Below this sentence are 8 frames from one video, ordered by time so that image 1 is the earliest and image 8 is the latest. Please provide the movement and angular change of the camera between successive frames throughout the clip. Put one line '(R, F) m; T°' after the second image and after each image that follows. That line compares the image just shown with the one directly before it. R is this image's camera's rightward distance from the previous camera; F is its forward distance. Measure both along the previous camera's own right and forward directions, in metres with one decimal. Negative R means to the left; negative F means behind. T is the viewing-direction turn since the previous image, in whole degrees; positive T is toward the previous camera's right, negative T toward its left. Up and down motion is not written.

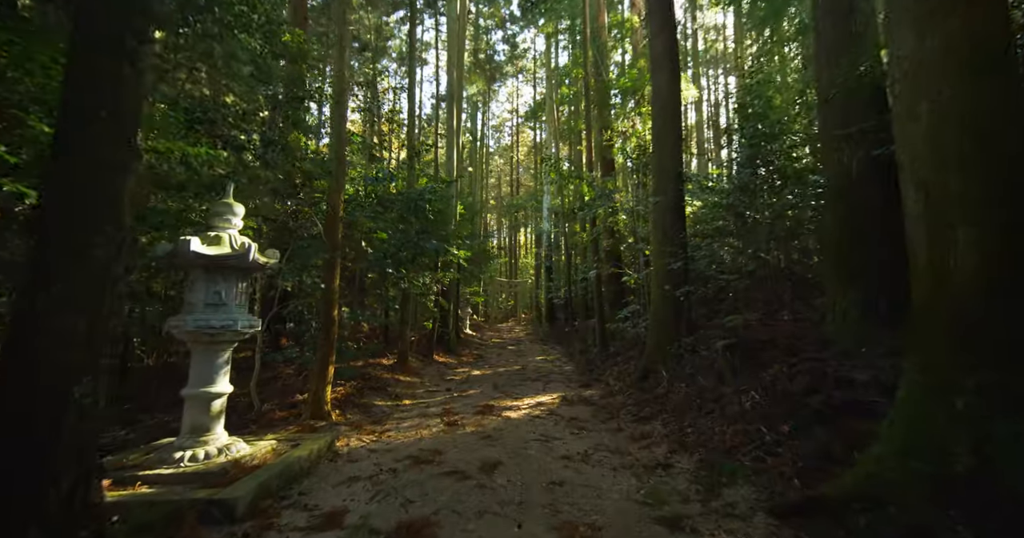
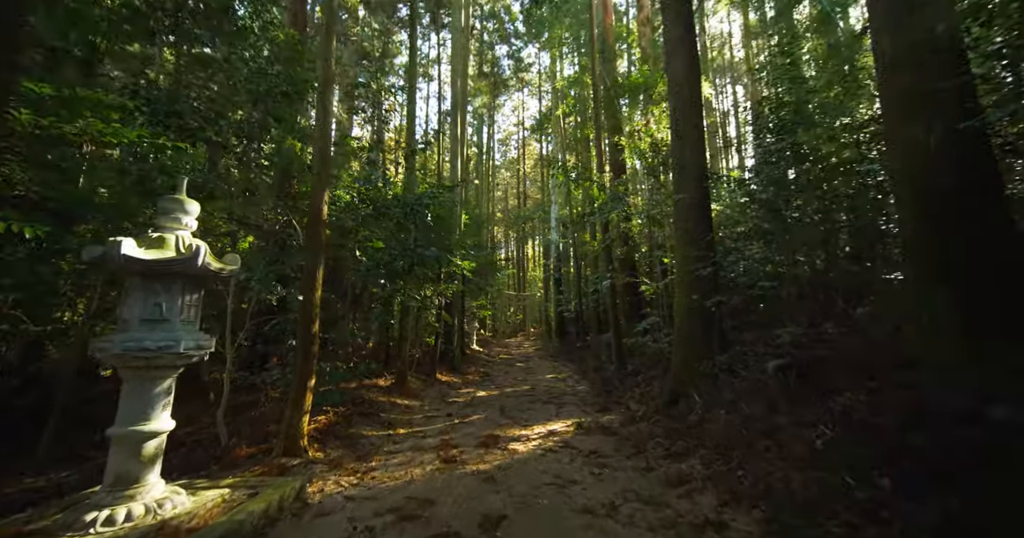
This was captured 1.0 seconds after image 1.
(0.0, +0.6) m; -1°
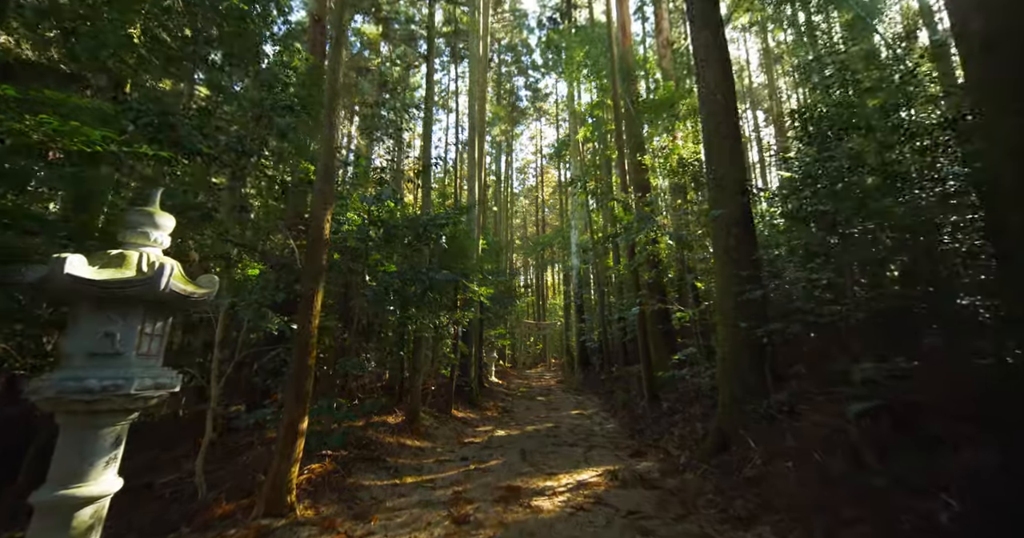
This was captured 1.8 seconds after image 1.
(0.0, +0.5) m; -3°
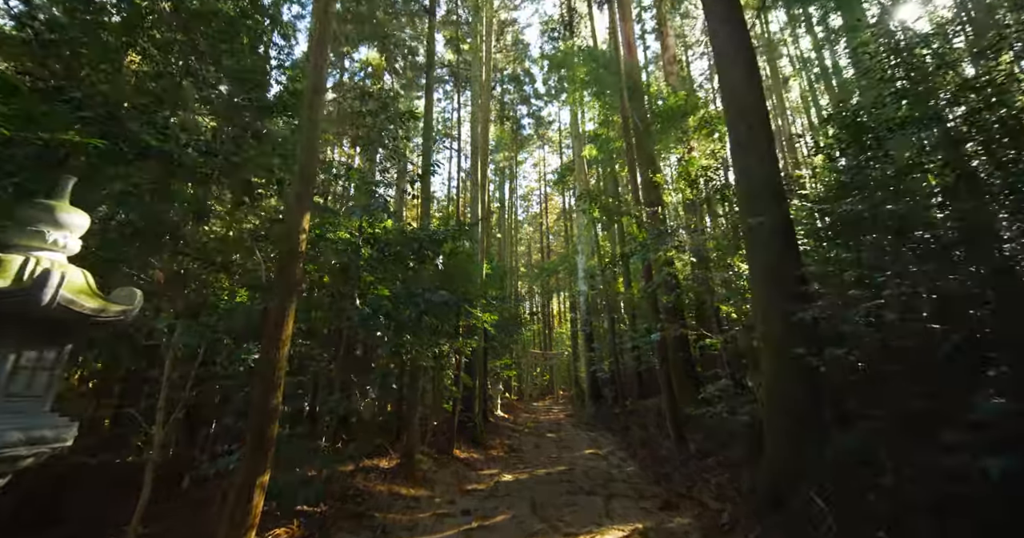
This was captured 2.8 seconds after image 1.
(0.0, +0.6) m; -1°
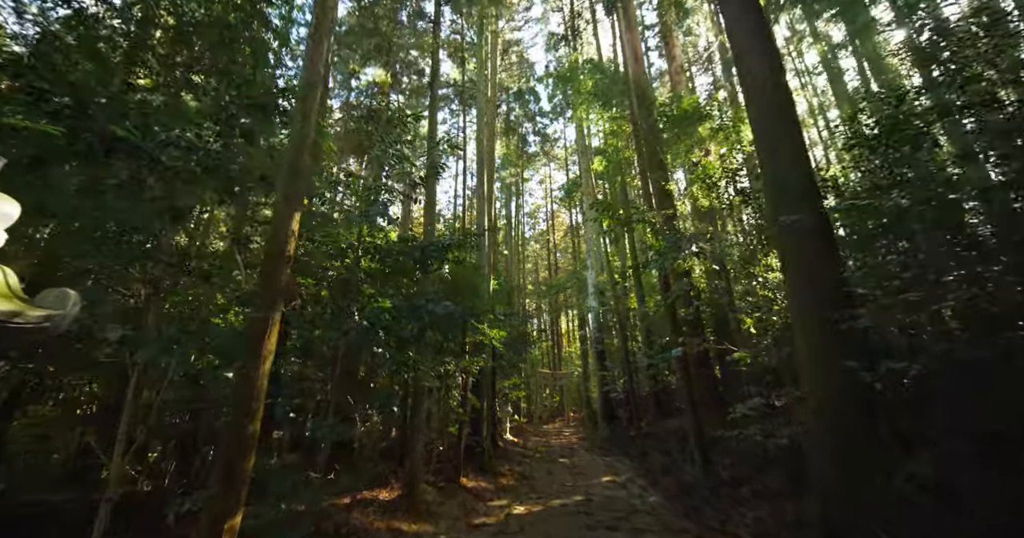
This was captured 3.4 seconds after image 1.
(0.0, +0.4) m; -1°
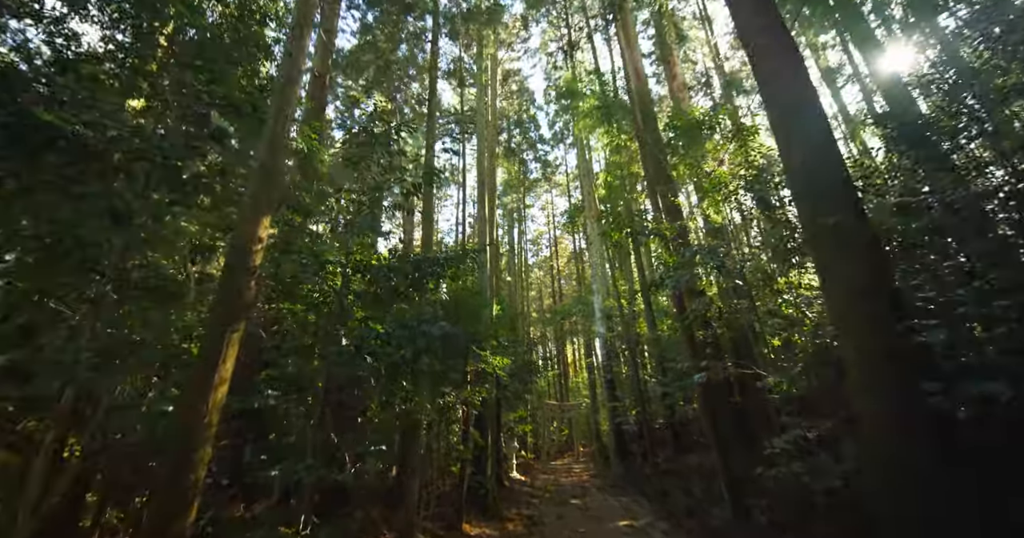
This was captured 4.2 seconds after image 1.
(0.0, +0.4) m; 0°
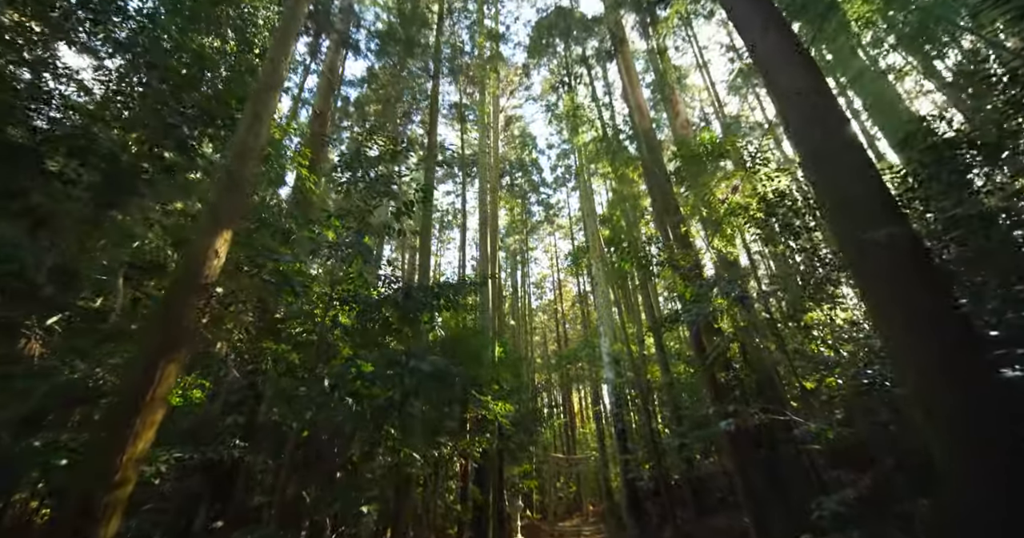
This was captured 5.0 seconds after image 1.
(0.0, +0.4) m; 0°
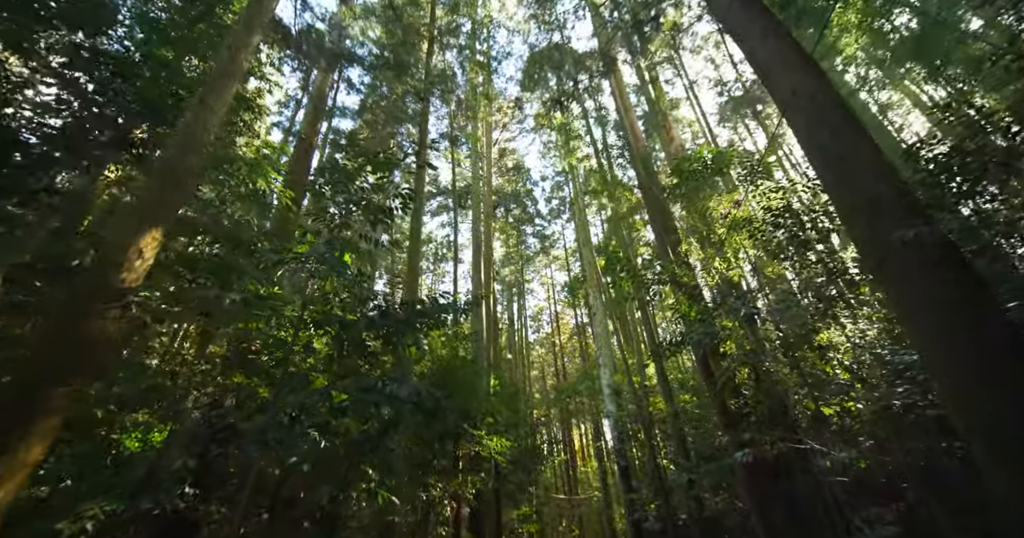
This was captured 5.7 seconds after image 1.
(0.0, +0.3) m; +1°
